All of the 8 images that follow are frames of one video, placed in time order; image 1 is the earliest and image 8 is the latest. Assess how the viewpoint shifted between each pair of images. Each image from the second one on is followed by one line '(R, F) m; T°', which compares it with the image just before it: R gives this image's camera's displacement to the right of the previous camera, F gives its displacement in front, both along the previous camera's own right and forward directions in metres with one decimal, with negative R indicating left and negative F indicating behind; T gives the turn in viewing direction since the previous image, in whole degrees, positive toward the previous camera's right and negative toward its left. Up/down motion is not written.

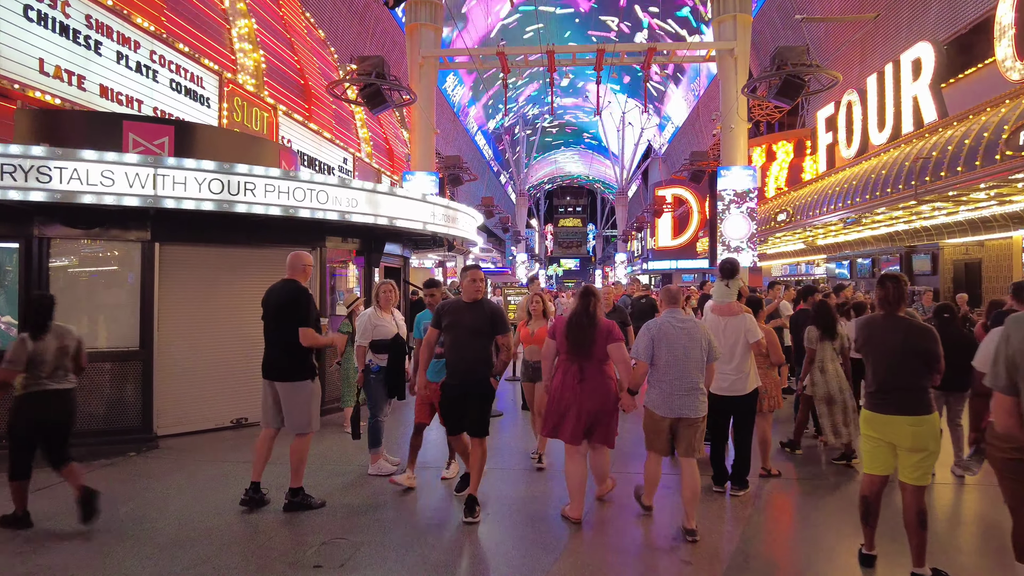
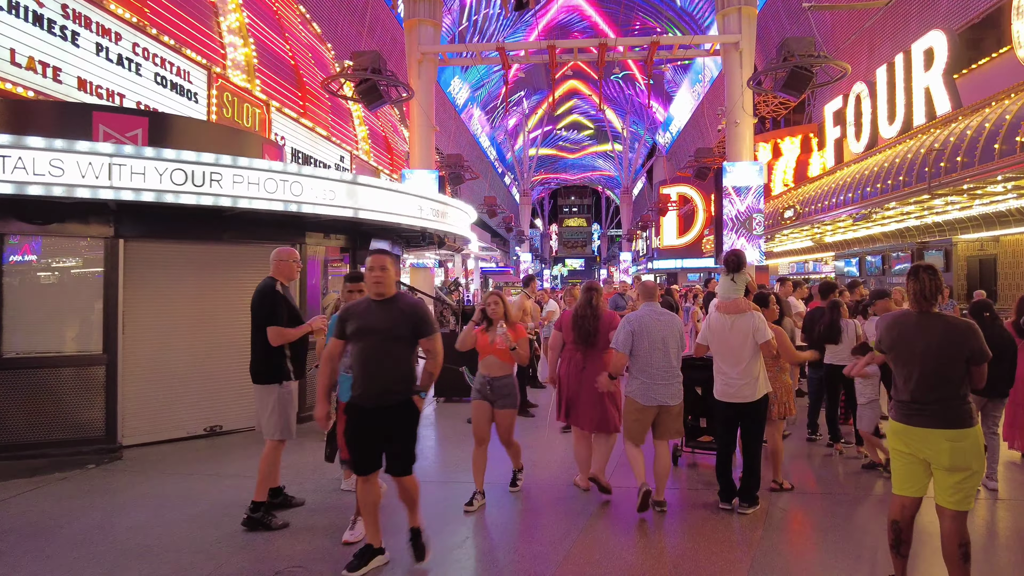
(+0.2, +0.5) m; -1°
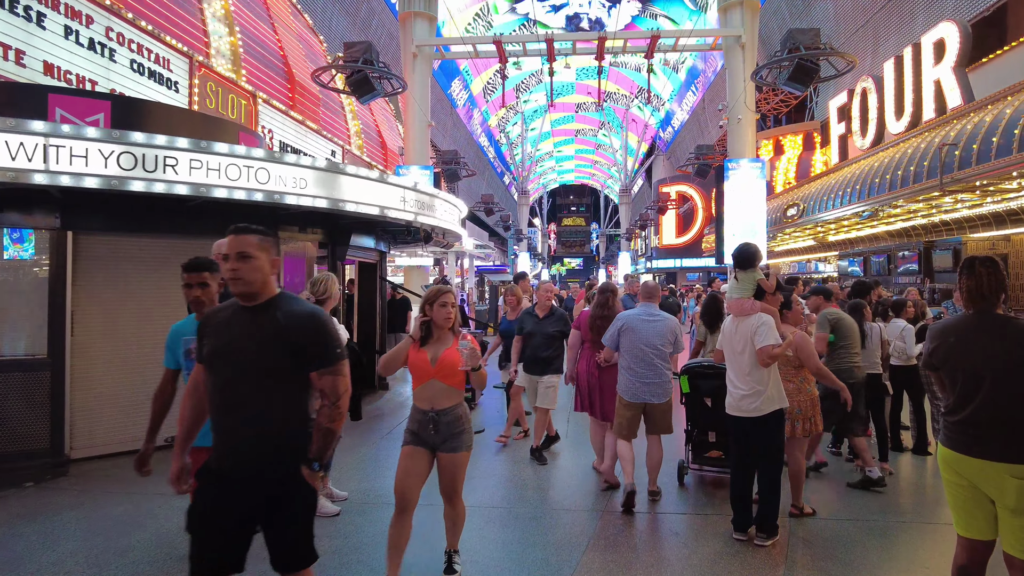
(+0.1, +0.6) m; 0°
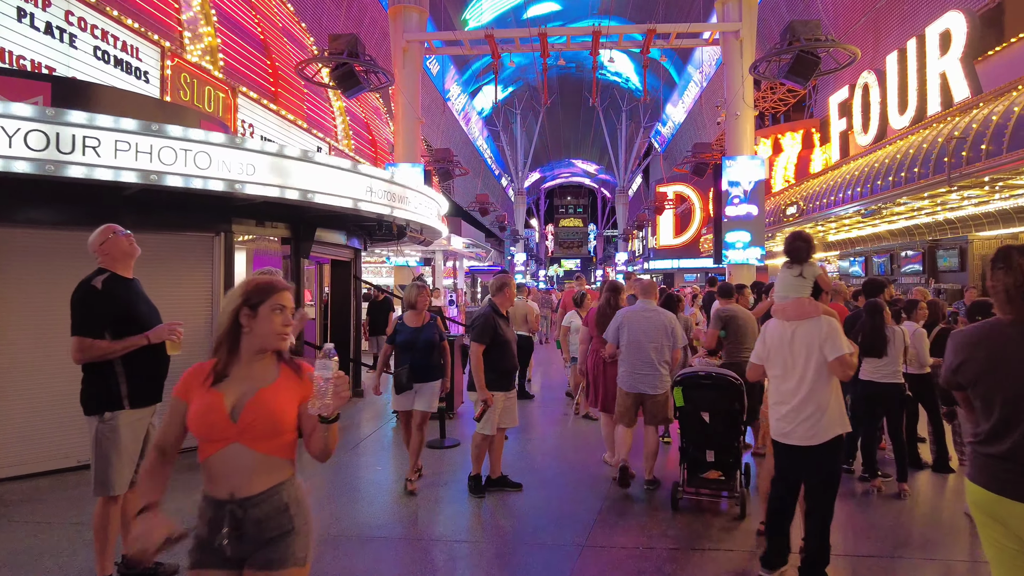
(+0.2, +0.6) m; 0°
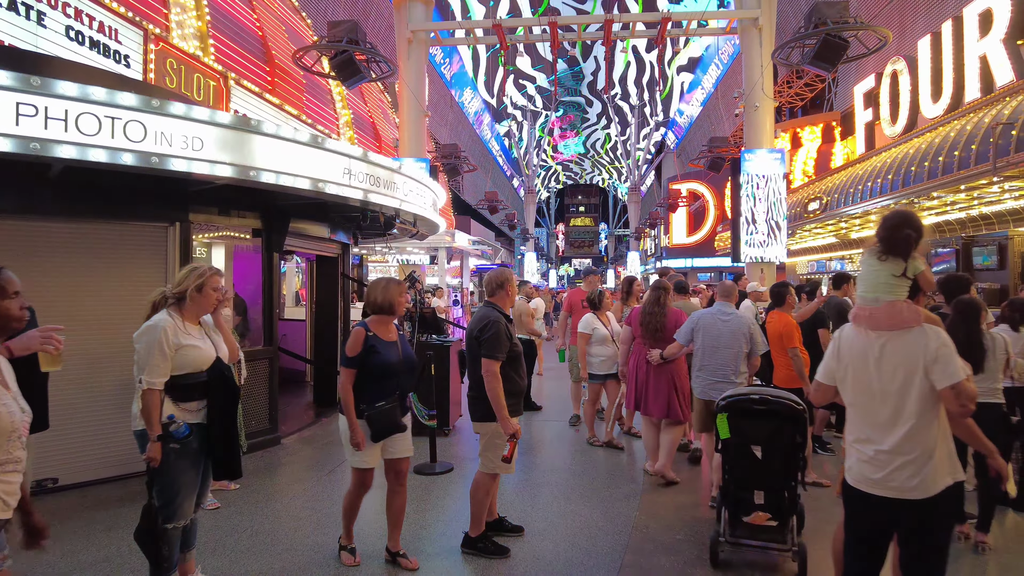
(+0.1, +0.9) m; -1°
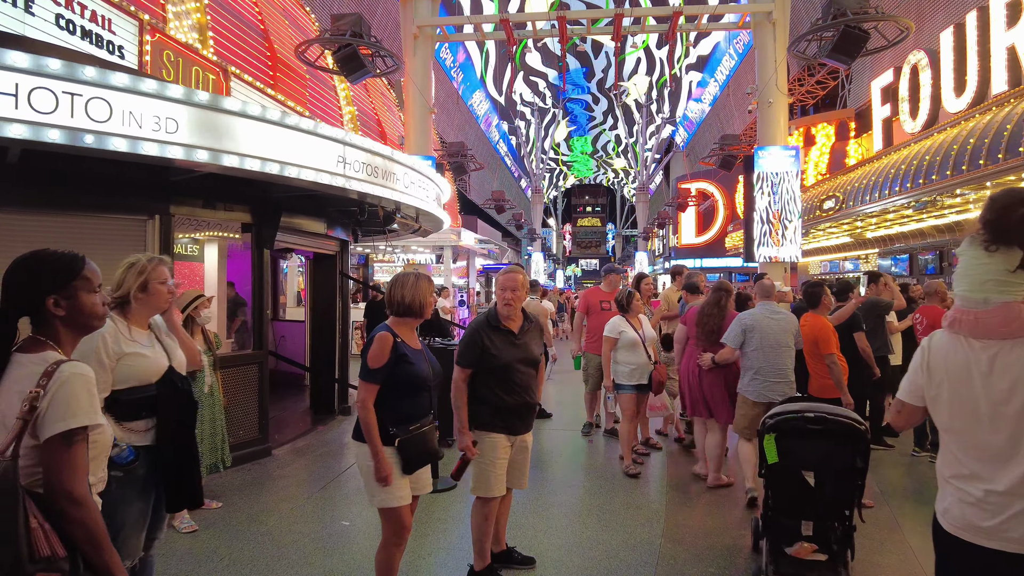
(0.0, +0.5) m; -1°
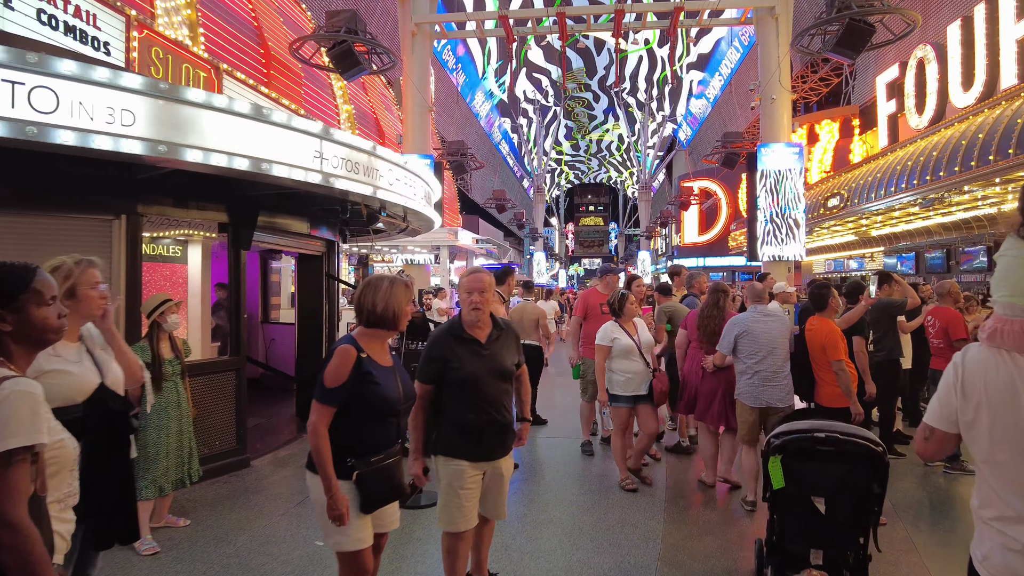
(+0.1, +0.3) m; 0°
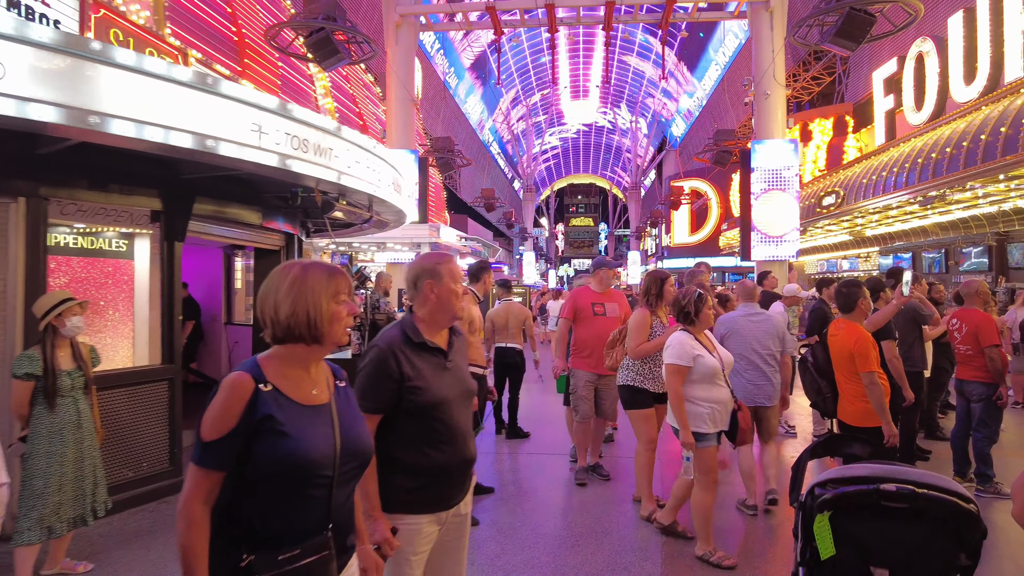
(+0.1, +0.7) m; +1°
